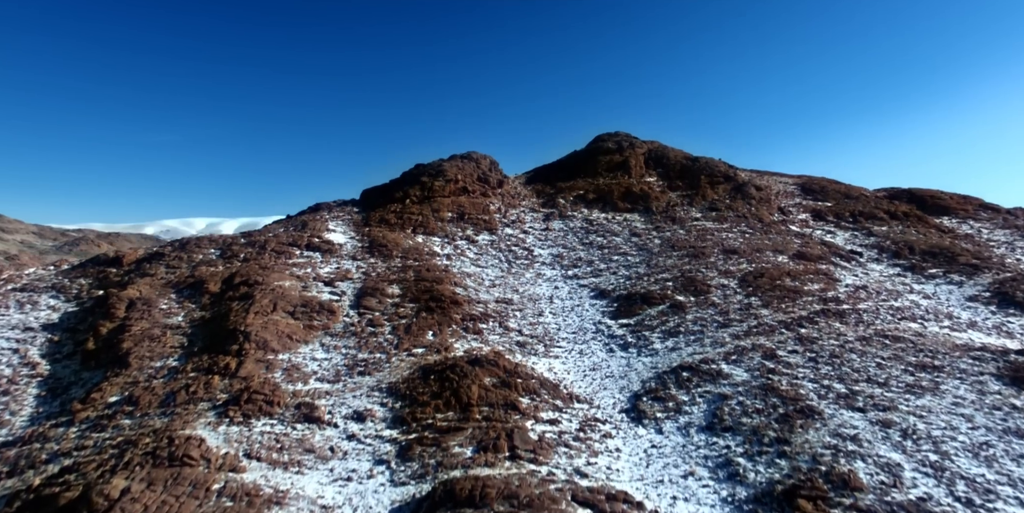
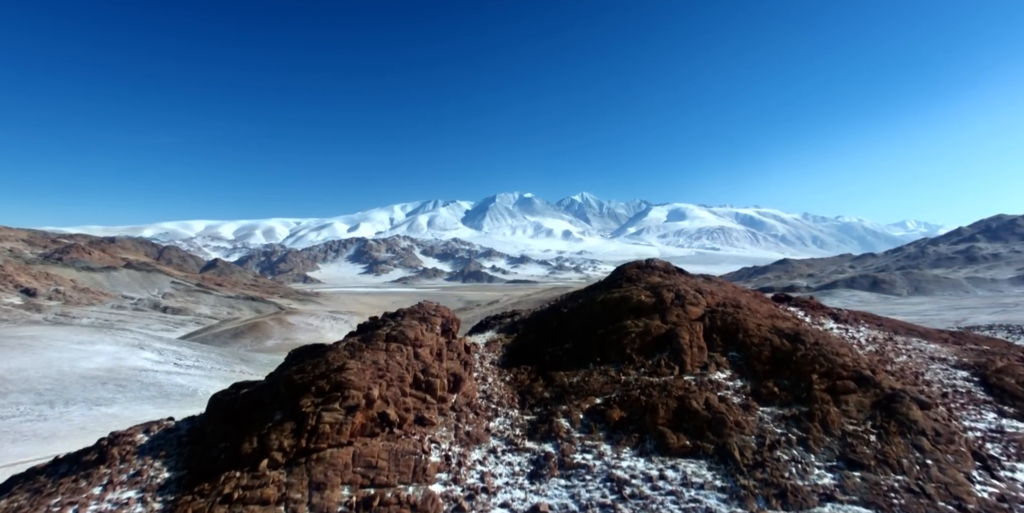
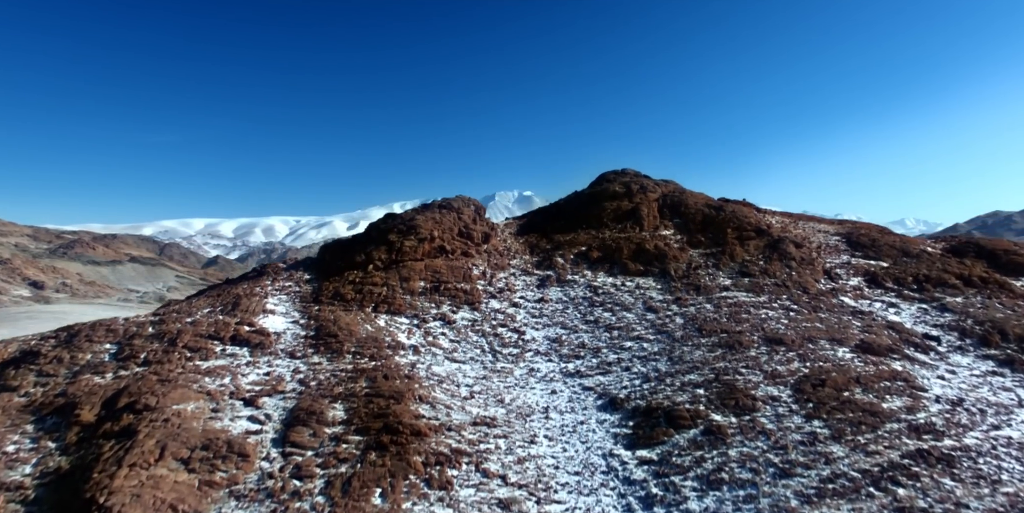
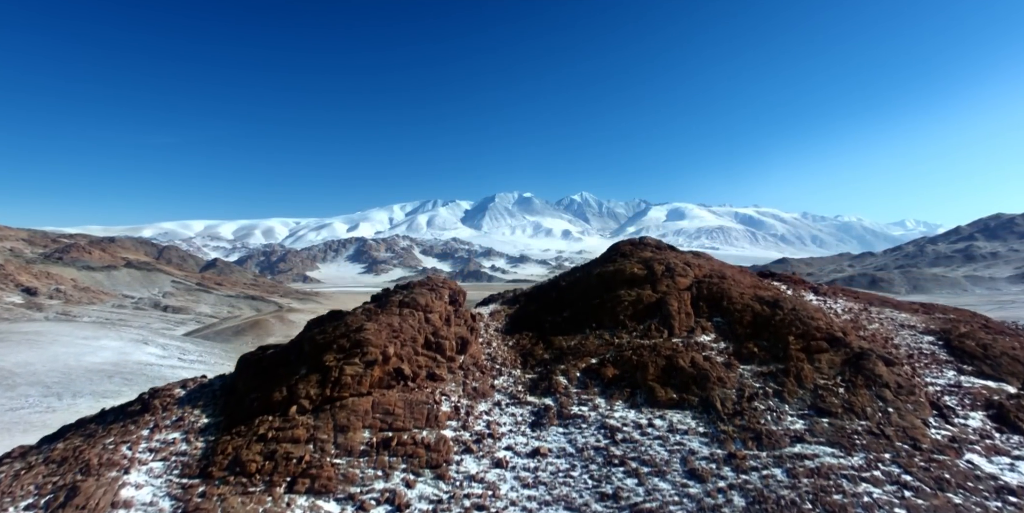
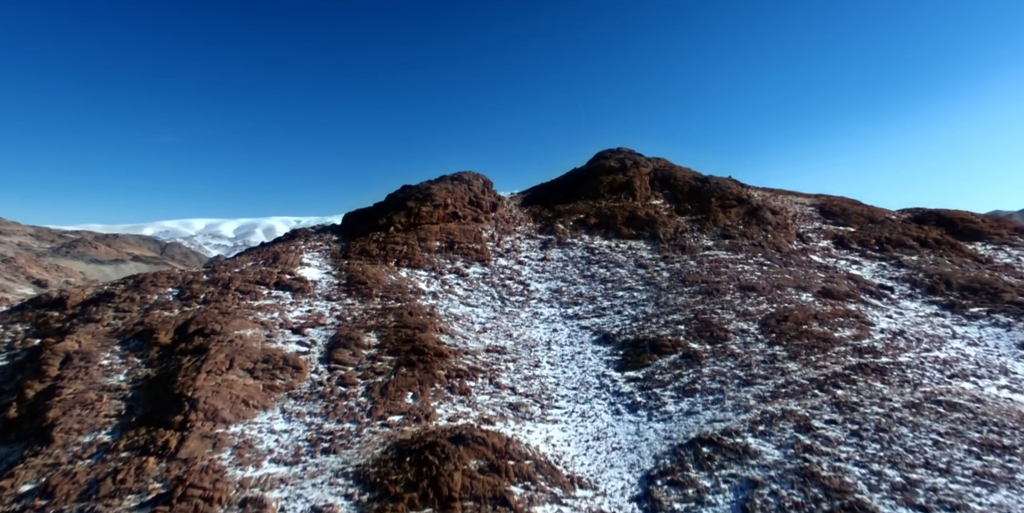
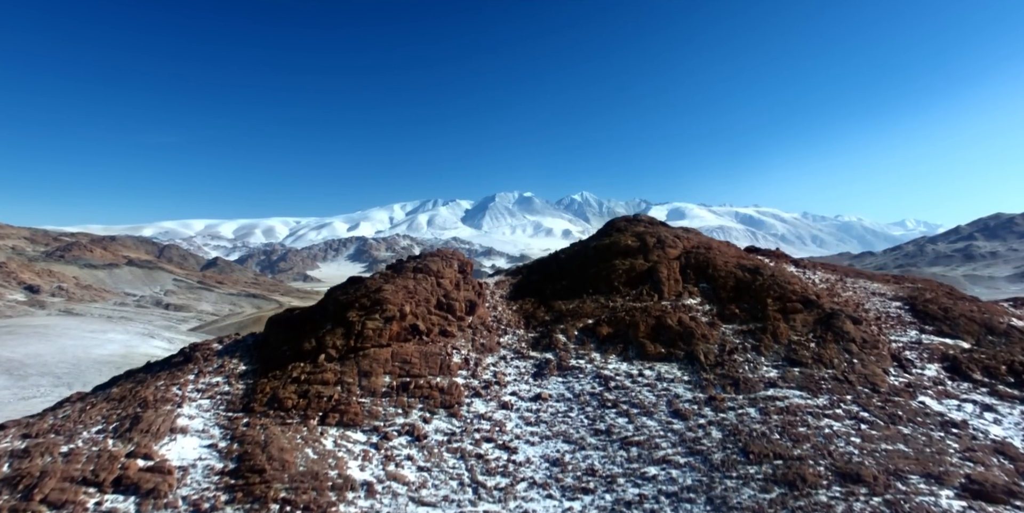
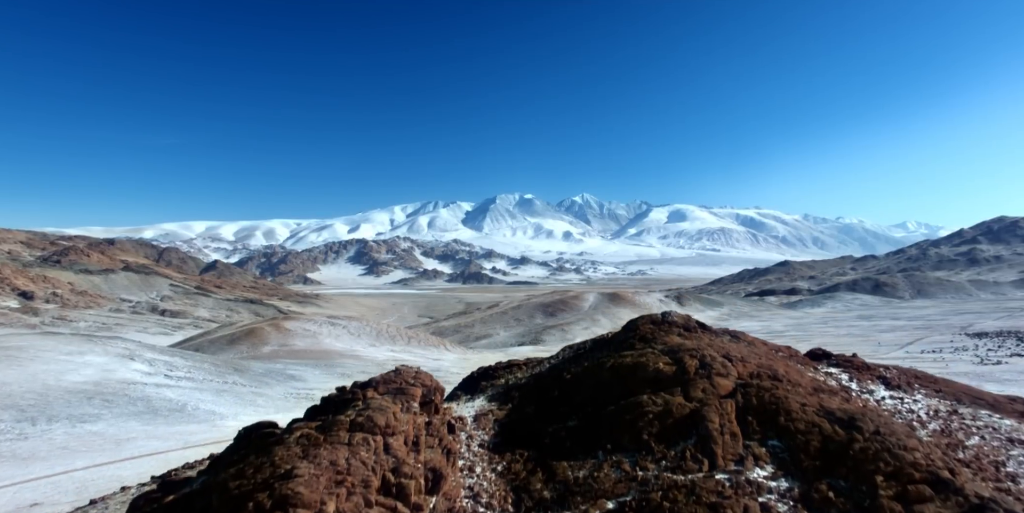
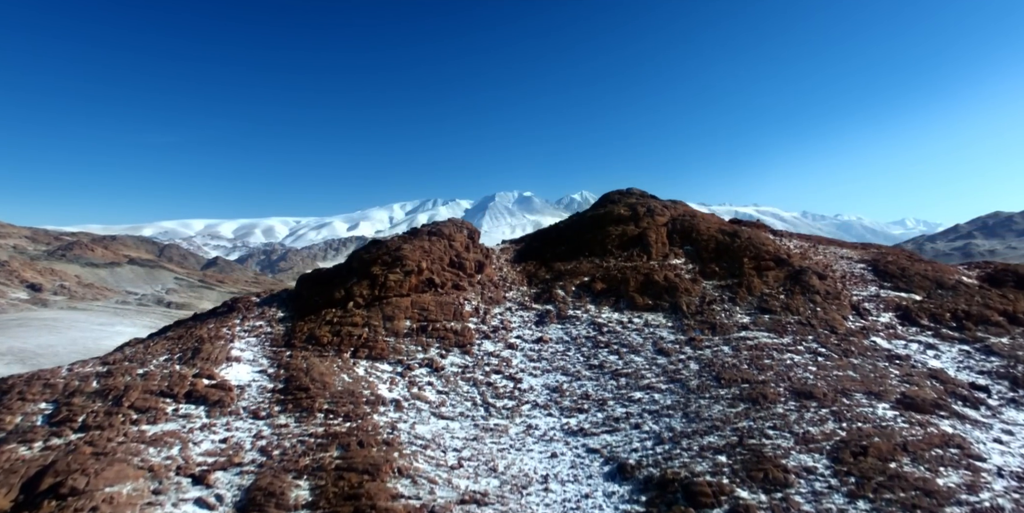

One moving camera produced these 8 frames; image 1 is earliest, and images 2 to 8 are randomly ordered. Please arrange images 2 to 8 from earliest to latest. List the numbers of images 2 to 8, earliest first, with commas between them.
5, 3, 8, 6, 4, 2, 7
